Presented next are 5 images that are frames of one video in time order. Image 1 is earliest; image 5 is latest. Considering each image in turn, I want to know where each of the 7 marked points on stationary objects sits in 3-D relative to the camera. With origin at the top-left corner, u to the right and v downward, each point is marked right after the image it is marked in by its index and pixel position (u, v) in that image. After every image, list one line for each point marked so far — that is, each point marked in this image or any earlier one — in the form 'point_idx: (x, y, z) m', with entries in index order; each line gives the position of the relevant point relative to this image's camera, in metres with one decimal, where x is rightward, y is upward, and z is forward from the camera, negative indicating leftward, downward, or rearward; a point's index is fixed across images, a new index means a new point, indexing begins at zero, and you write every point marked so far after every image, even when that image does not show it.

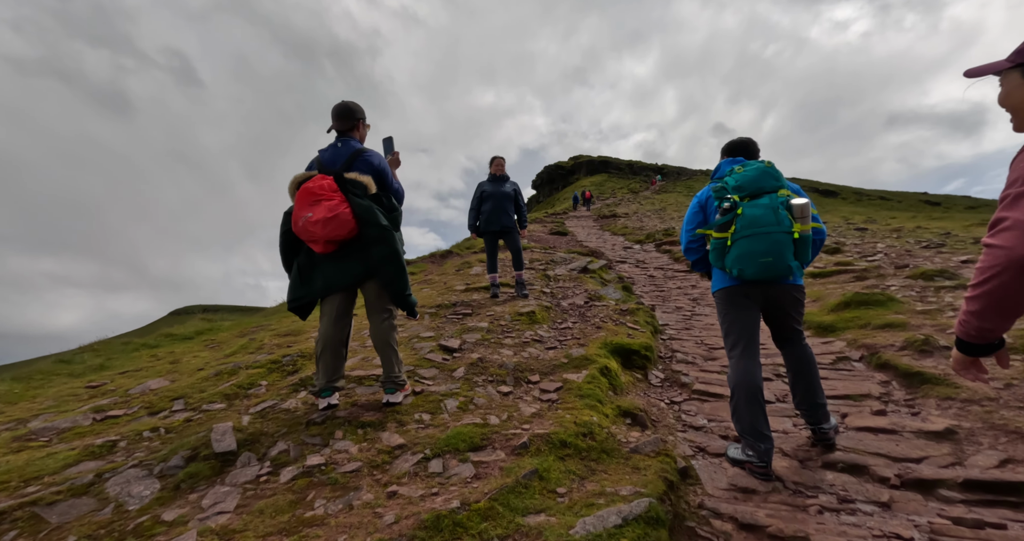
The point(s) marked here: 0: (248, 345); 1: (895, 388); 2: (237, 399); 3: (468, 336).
0: (-4.1, -1.1, +6.5) m
1: (+4.9, -1.5, +5.4) m
2: (-2.9, -1.4, +4.5) m
3: (-0.7, -1.0, +6.7) m
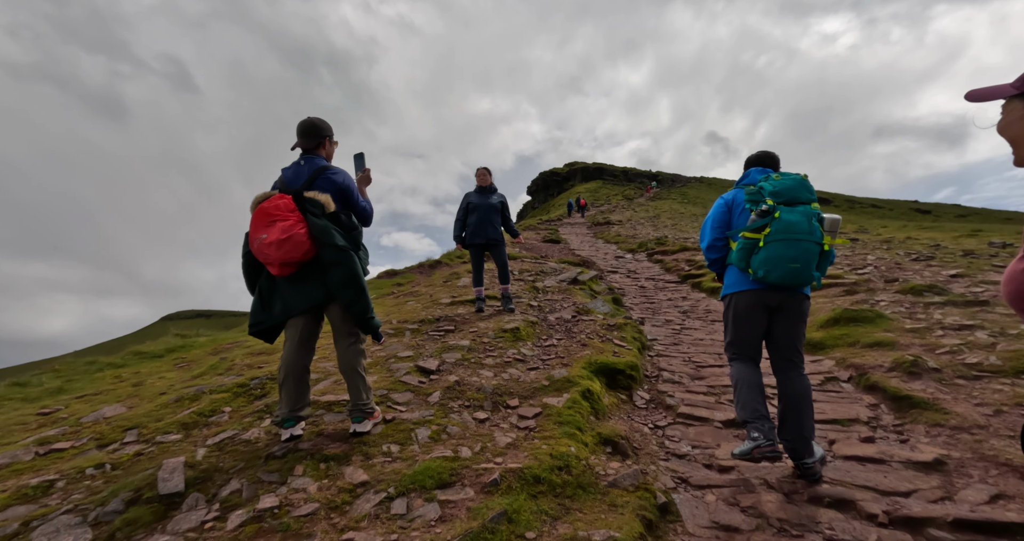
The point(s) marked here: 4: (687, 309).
0: (-4.3, -1.4, +6.2) m
1: (+4.6, -1.8, +5.3) m
2: (-3.2, -1.6, +4.3) m
3: (-1.0, -1.3, +6.5) m
4: (+5.4, -1.2, +13.0) m
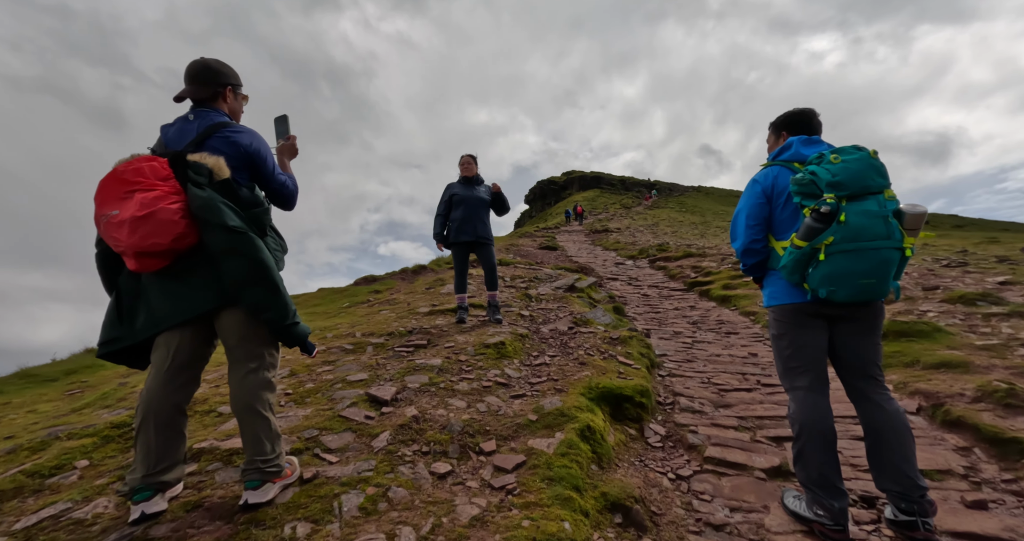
0: (-4.6, -1.4, +4.9) m
1: (+4.4, -1.8, +4.0) m
2: (-3.4, -1.6, +2.9) m
3: (-1.2, -1.3, +5.2) m
4: (+5.1, -1.4, +11.7) m
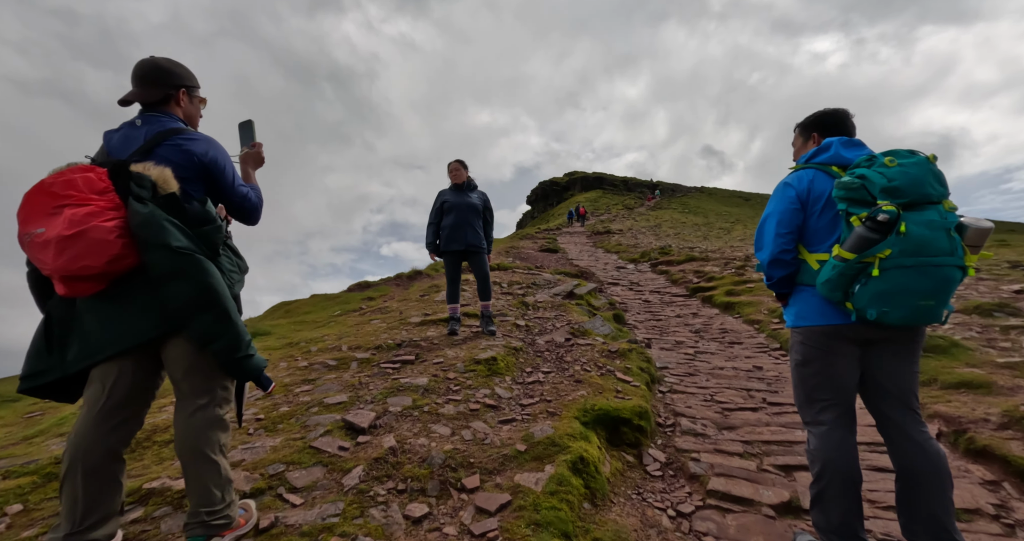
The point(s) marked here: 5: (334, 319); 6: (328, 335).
0: (-4.7, -1.6, +4.6) m
1: (+4.3, -1.9, +3.6) m
2: (-3.5, -1.7, +2.6) m
3: (-1.4, -1.5, +4.9) m
4: (+5.0, -1.5, +11.3) m
5: (-4.1, -1.1, +9.8) m
6: (-3.5, -1.2, +8.1) m
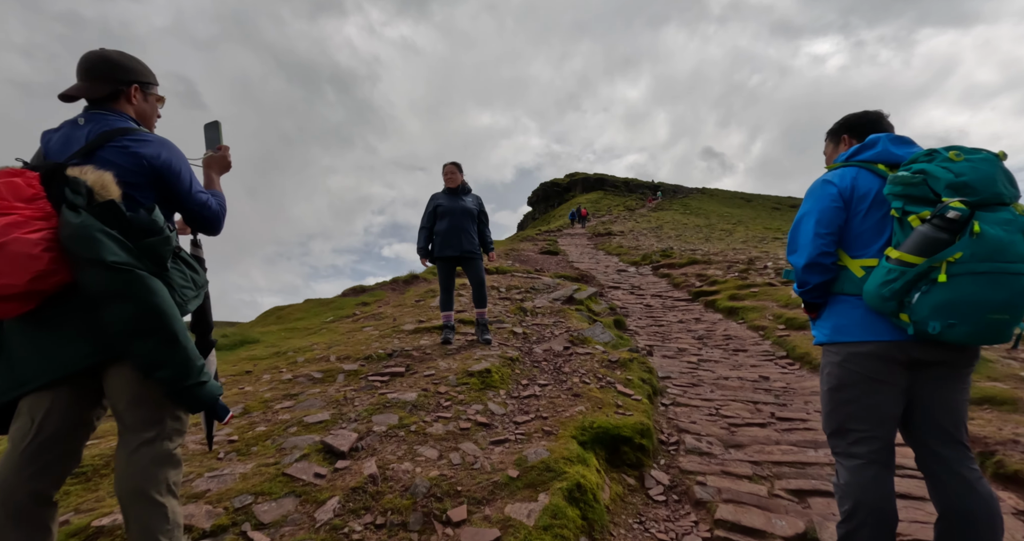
0: (-4.8, -1.7, +4.3) m
1: (+4.2, -2.0, +3.3) m
2: (-3.6, -1.8, +2.3) m
3: (-1.4, -1.6, +4.6) m
4: (+4.9, -1.7, +11.0) m
5: (-4.2, -1.3, +9.6) m
6: (-3.6, -1.3, +7.8) m
